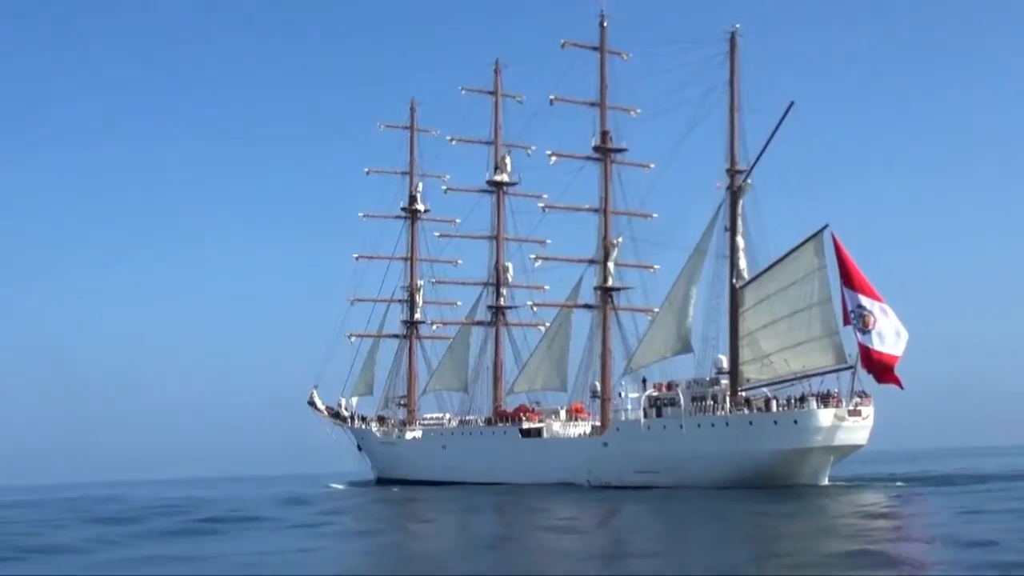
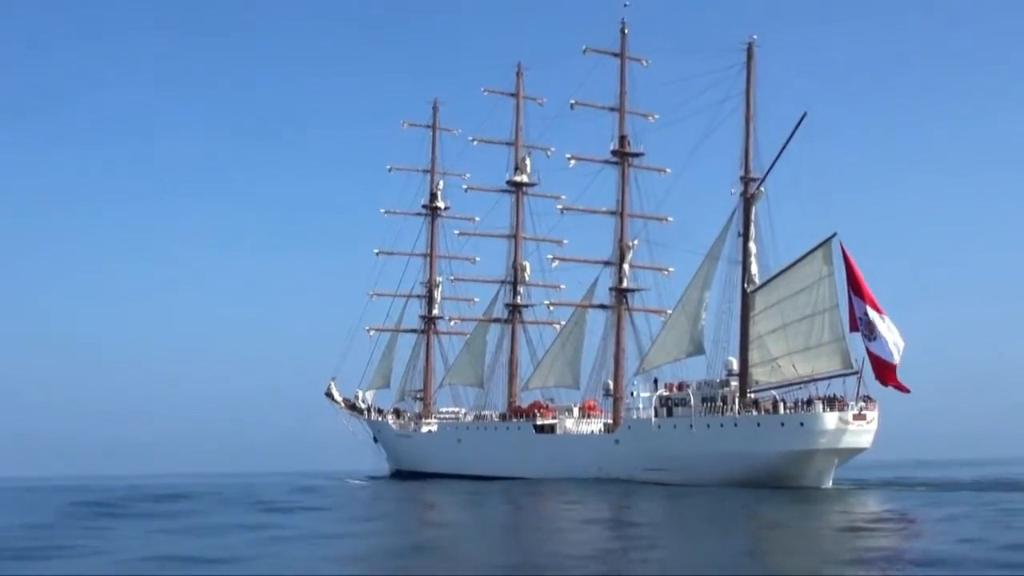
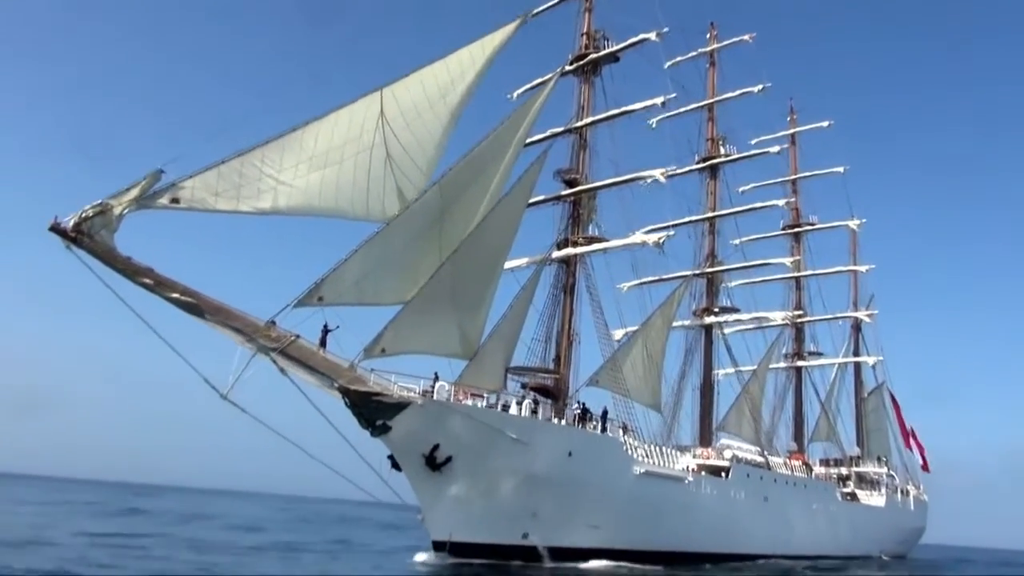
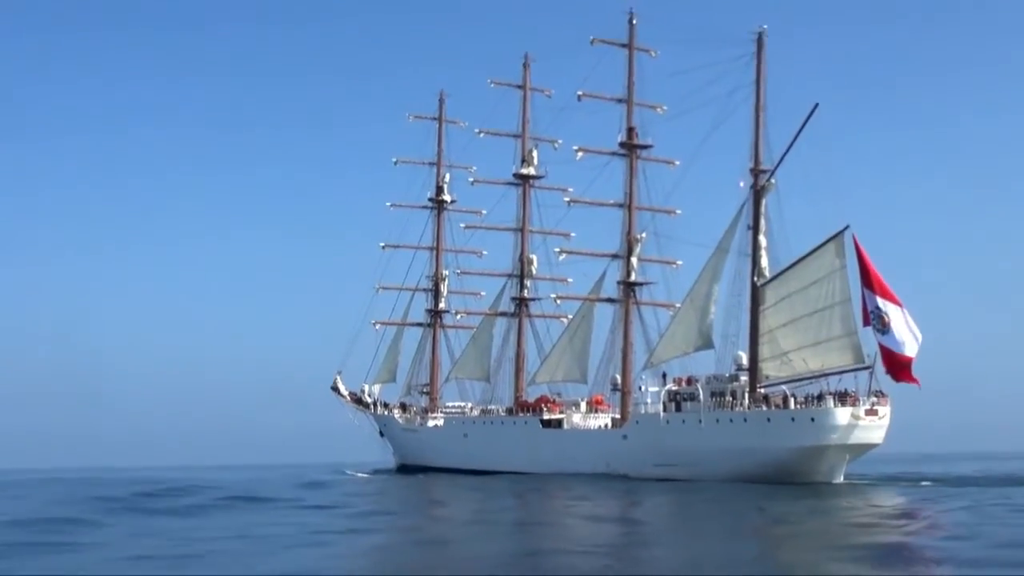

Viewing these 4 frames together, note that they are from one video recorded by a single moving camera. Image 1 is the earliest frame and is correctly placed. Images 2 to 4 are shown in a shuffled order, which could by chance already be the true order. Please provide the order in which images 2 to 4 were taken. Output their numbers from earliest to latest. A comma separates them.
4, 2, 3
